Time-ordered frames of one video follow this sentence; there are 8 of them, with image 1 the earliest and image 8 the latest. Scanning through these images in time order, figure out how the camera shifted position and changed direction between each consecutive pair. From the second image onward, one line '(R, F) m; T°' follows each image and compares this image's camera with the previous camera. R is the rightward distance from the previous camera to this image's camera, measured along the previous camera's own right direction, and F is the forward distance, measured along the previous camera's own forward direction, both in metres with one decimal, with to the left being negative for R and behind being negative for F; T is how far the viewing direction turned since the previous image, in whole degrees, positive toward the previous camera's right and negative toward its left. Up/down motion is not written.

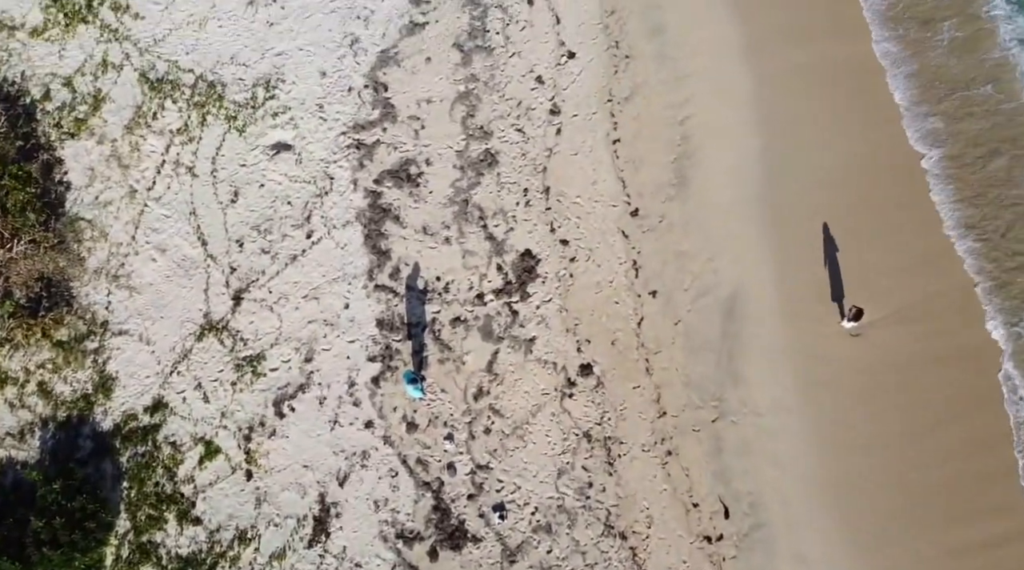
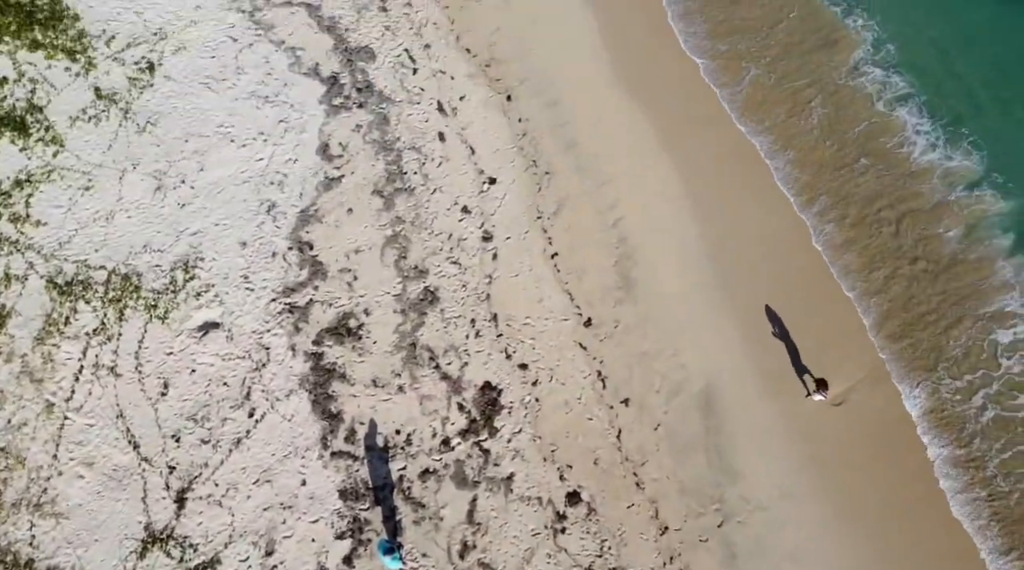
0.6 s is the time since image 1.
(0.0, +0.6) m; +4°
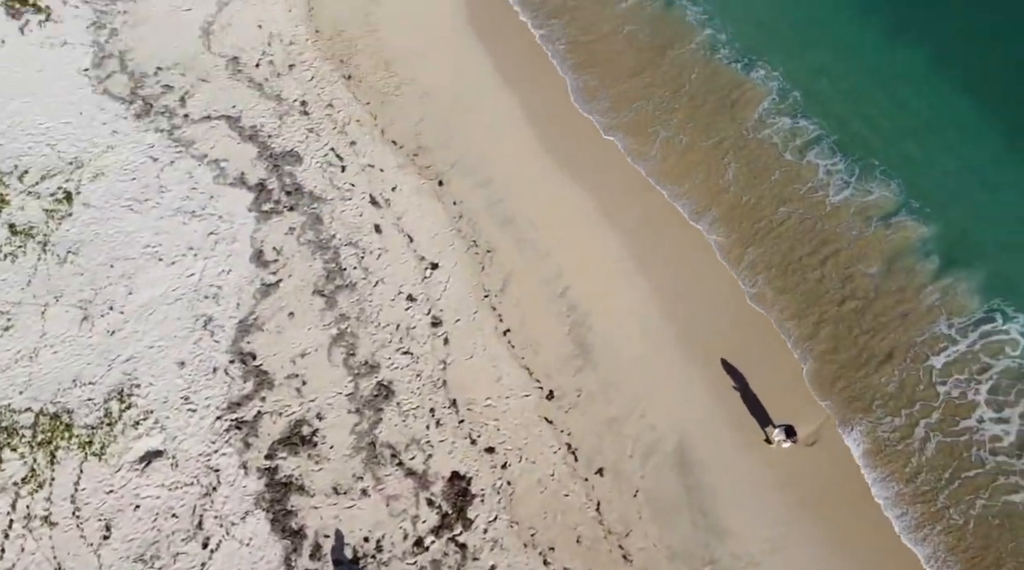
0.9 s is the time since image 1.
(0.0, +0.4) m; +3°
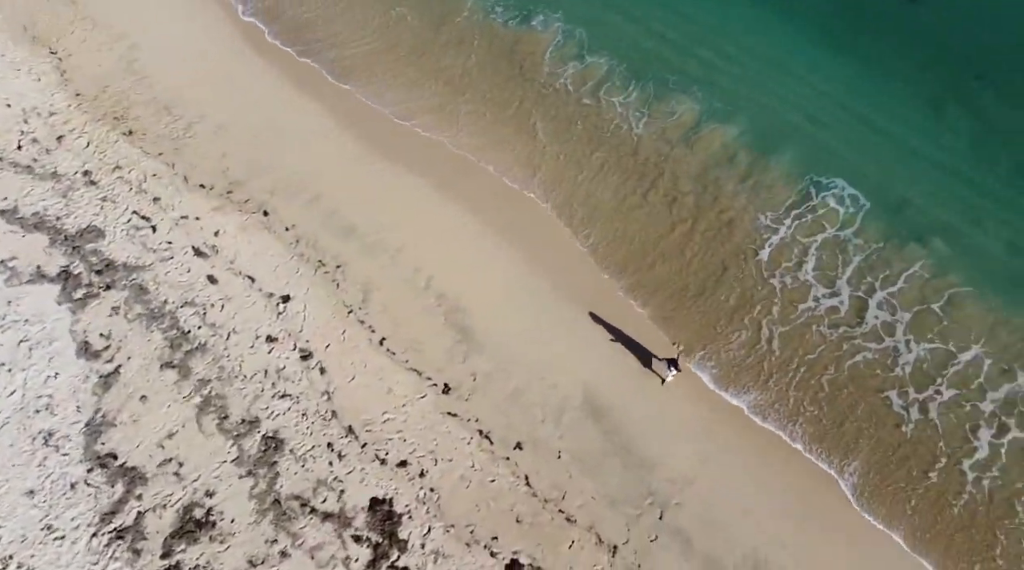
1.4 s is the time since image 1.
(+0.2, +0.7) m; +8°
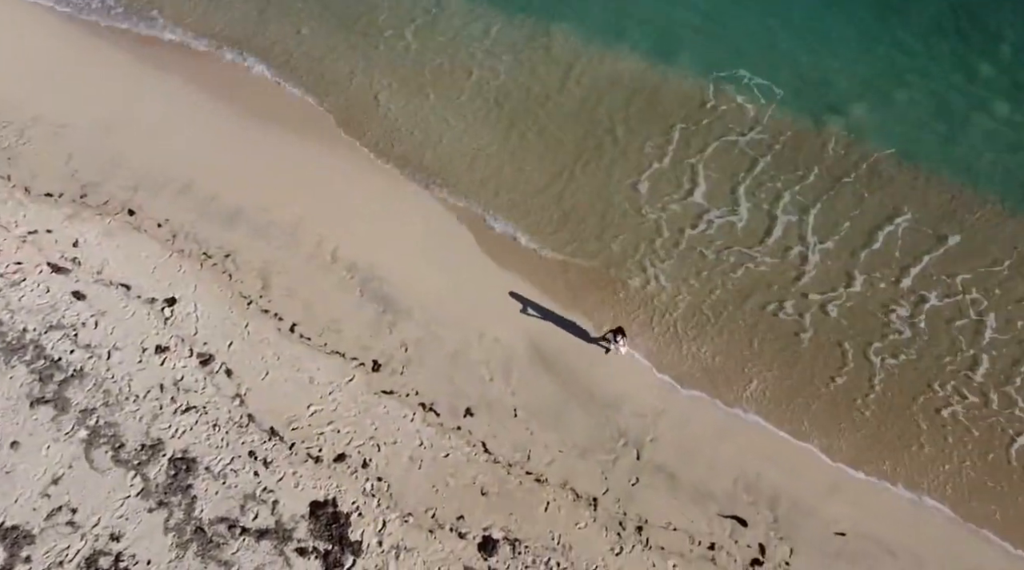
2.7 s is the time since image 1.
(+0.3, +1.8) m; +3°
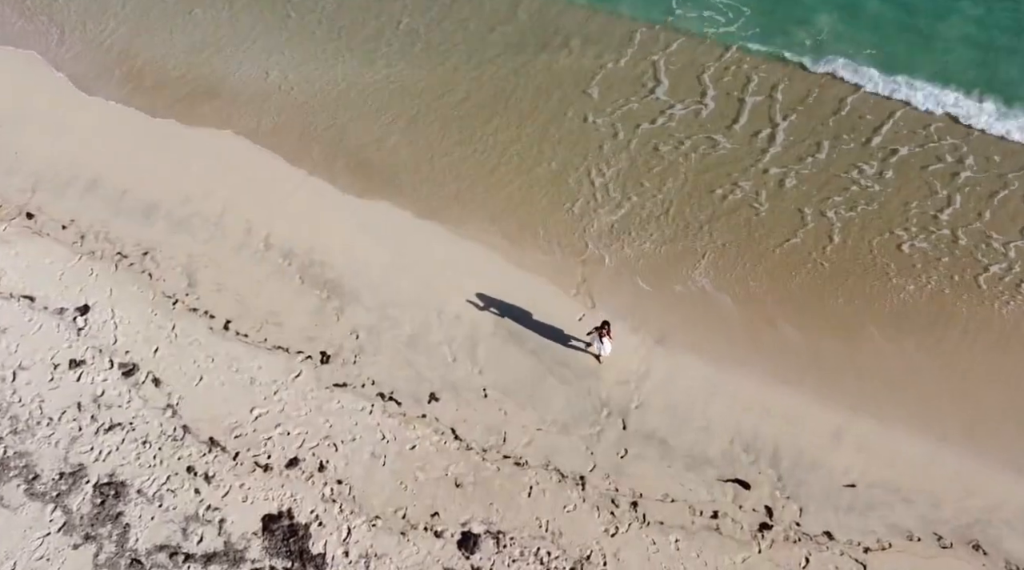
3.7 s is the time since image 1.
(+0.2, +1.4) m; +2°
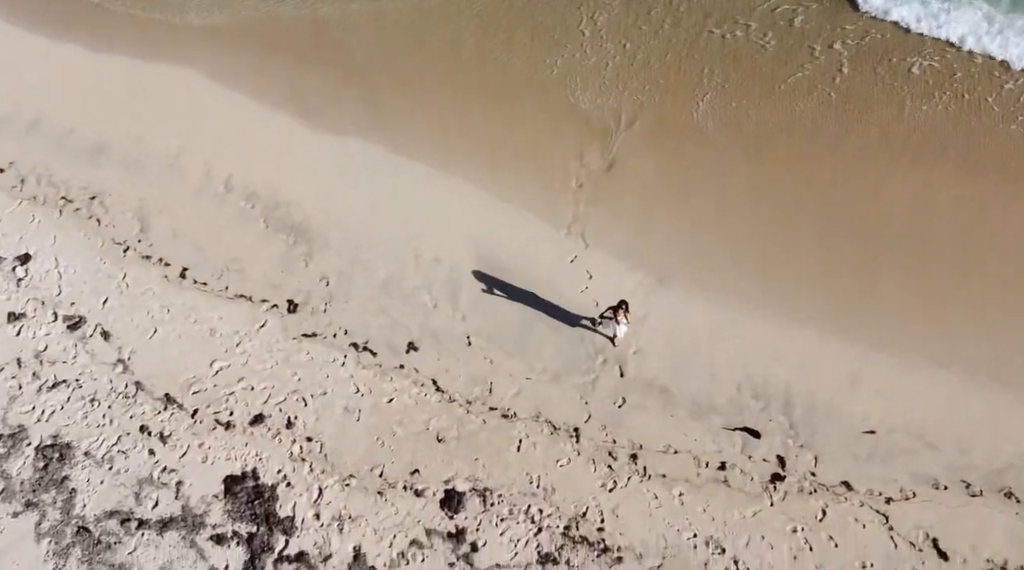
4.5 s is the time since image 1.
(+0.3, +1.1) m; -1°
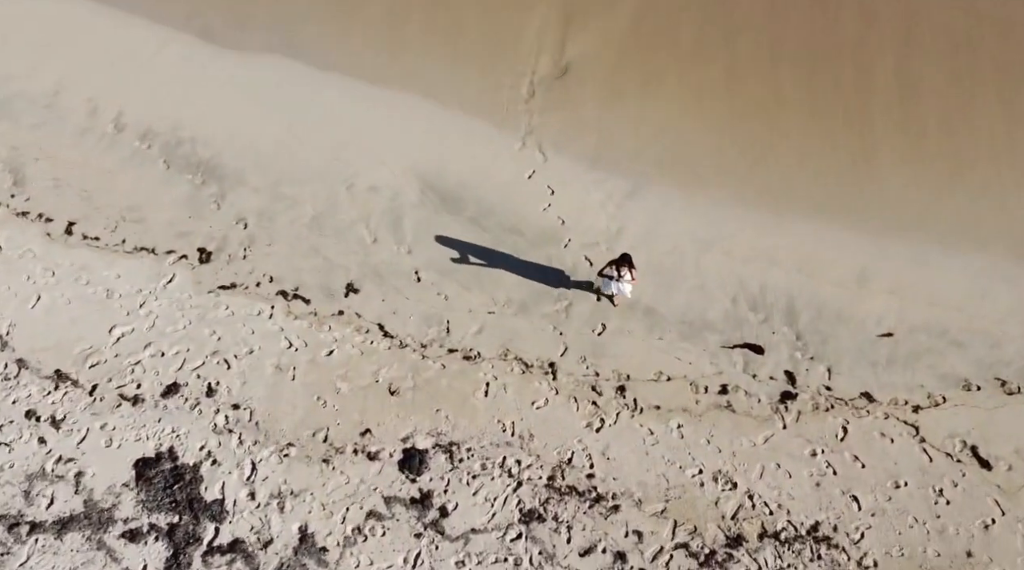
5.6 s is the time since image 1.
(+0.2, +1.7) m; +1°
